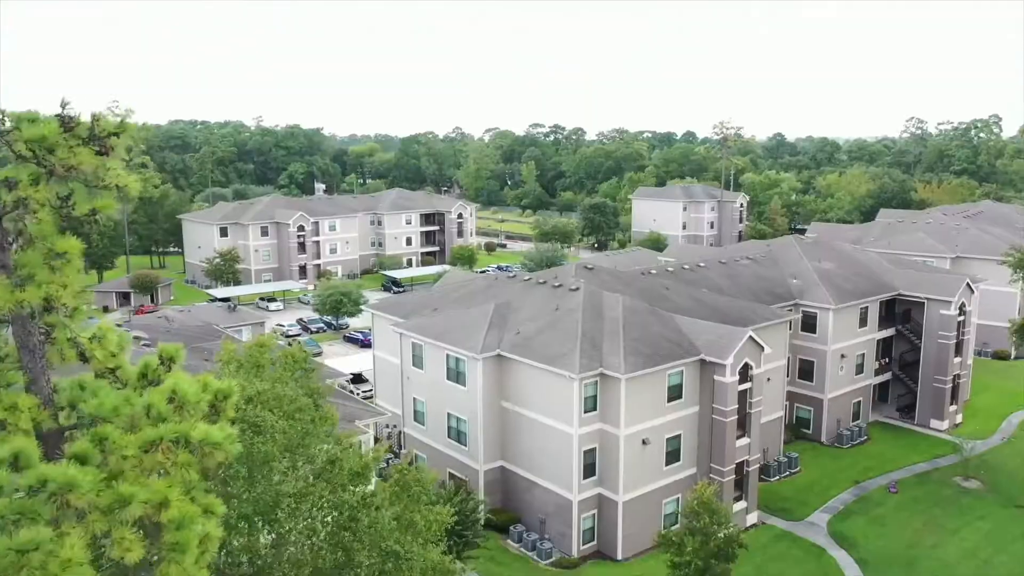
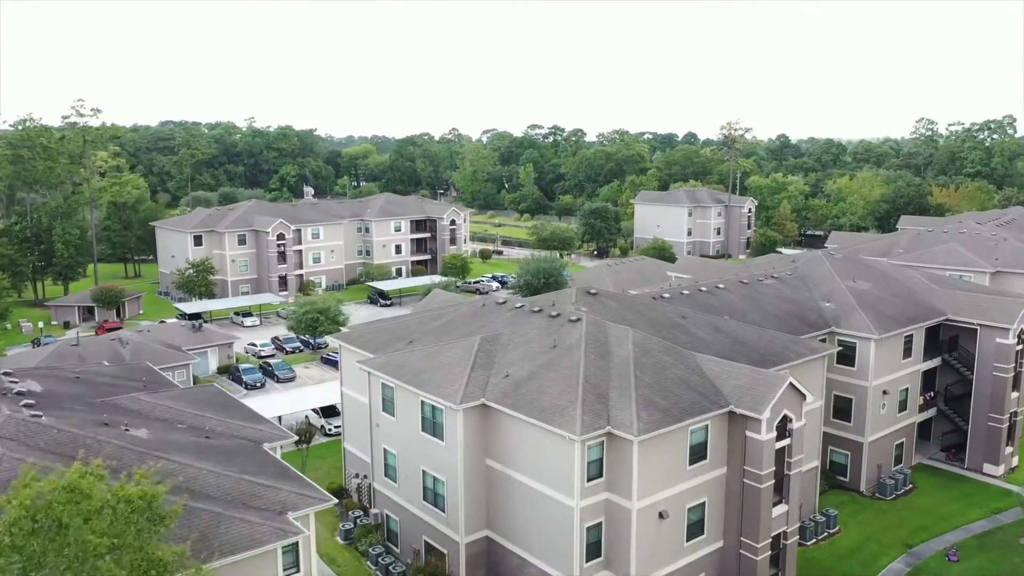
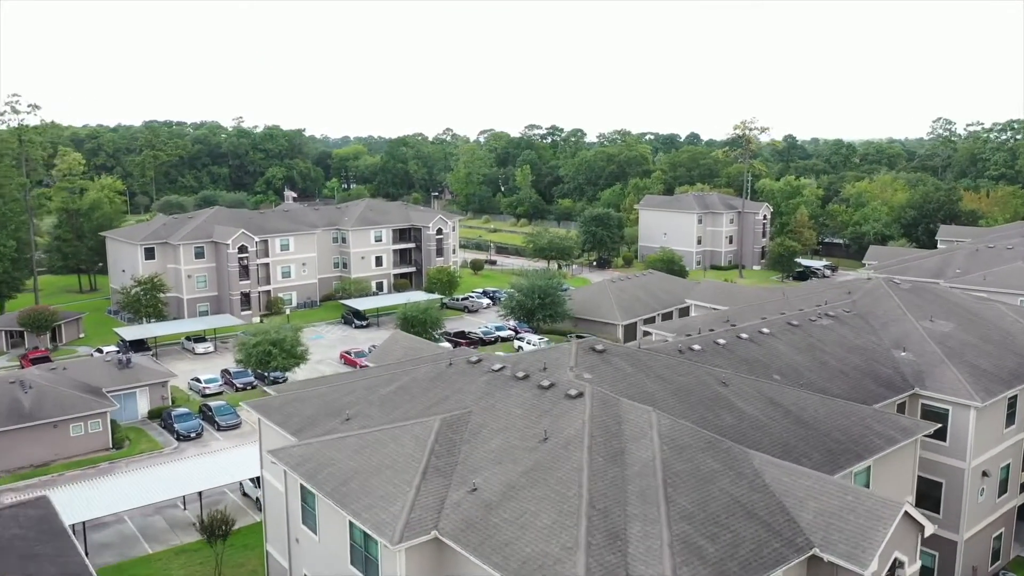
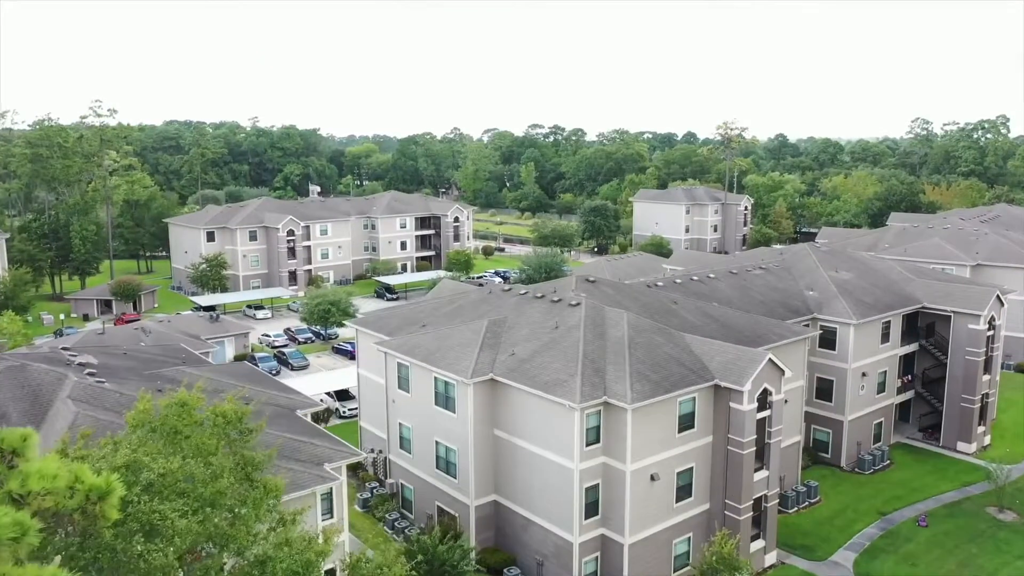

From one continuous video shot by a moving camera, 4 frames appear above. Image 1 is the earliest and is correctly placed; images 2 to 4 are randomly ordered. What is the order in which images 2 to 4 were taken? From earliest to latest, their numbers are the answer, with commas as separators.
4, 2, 3
